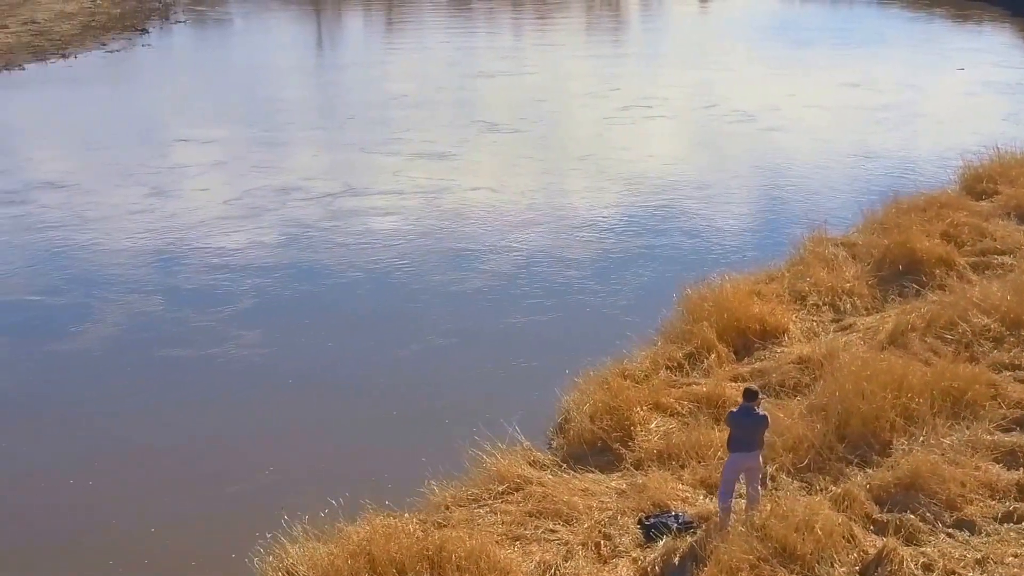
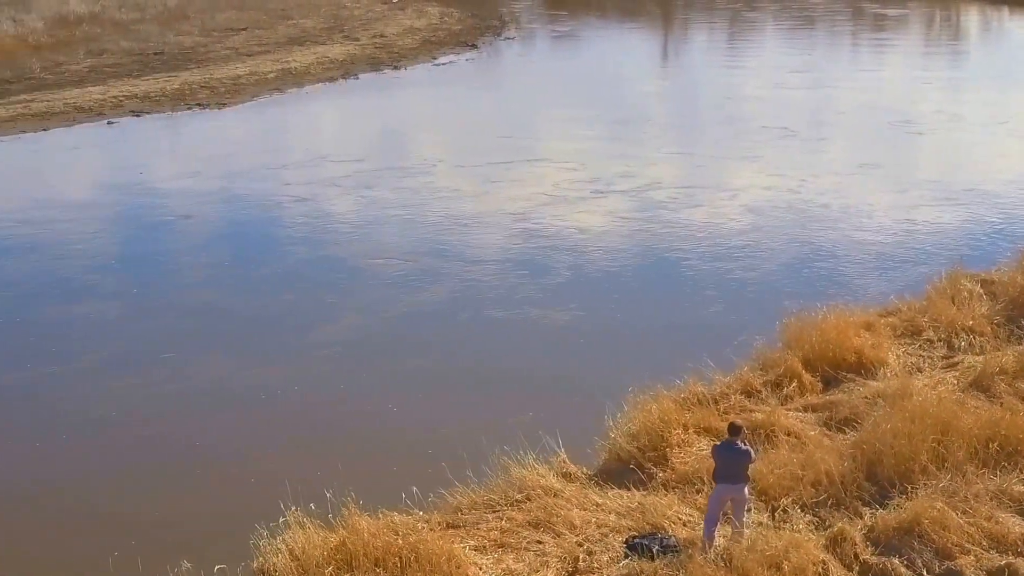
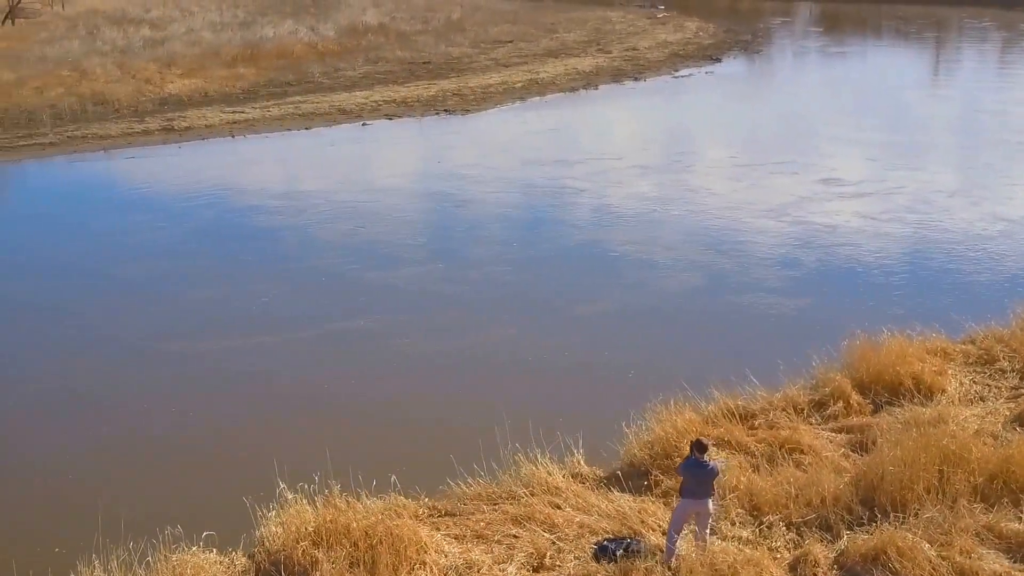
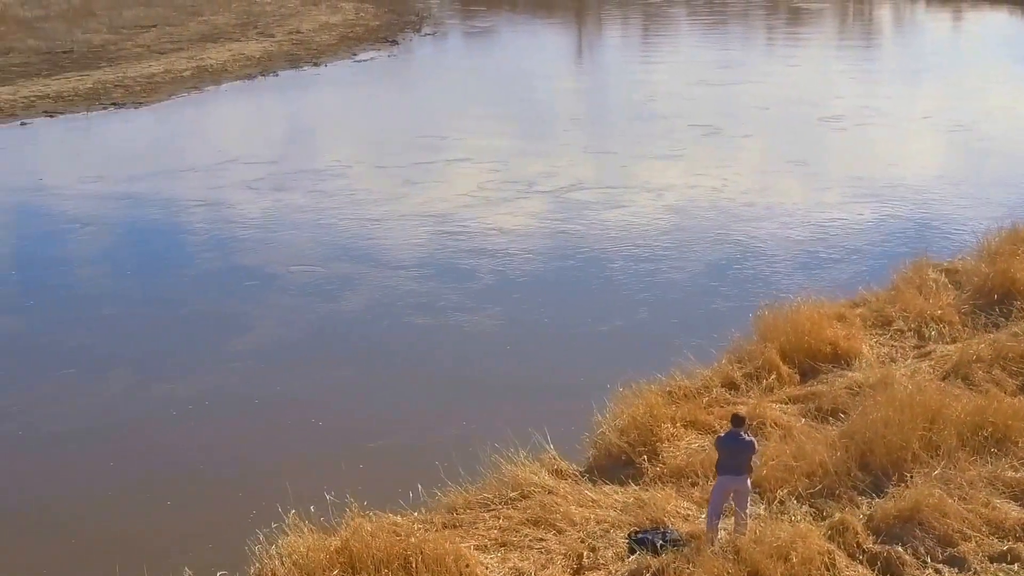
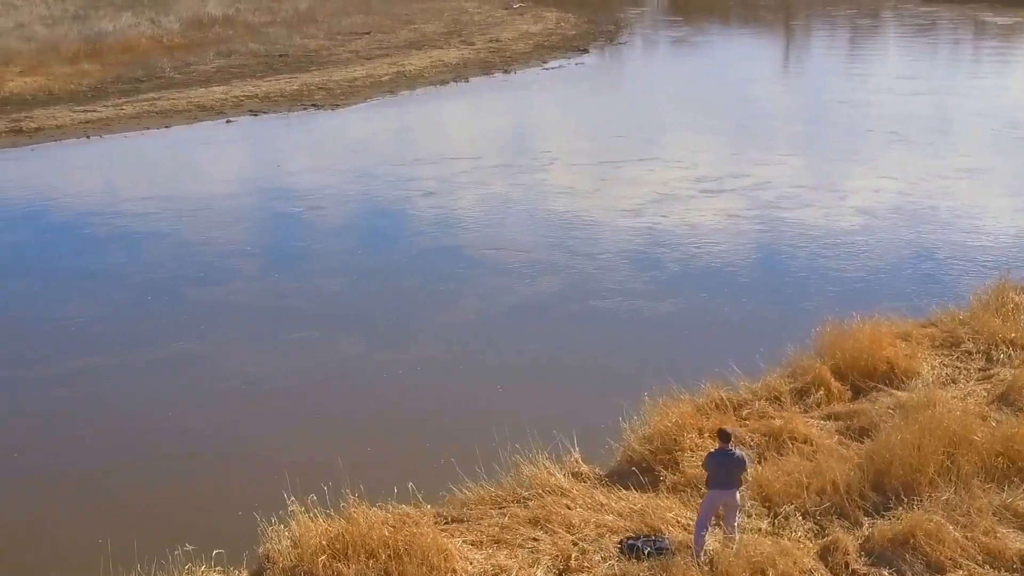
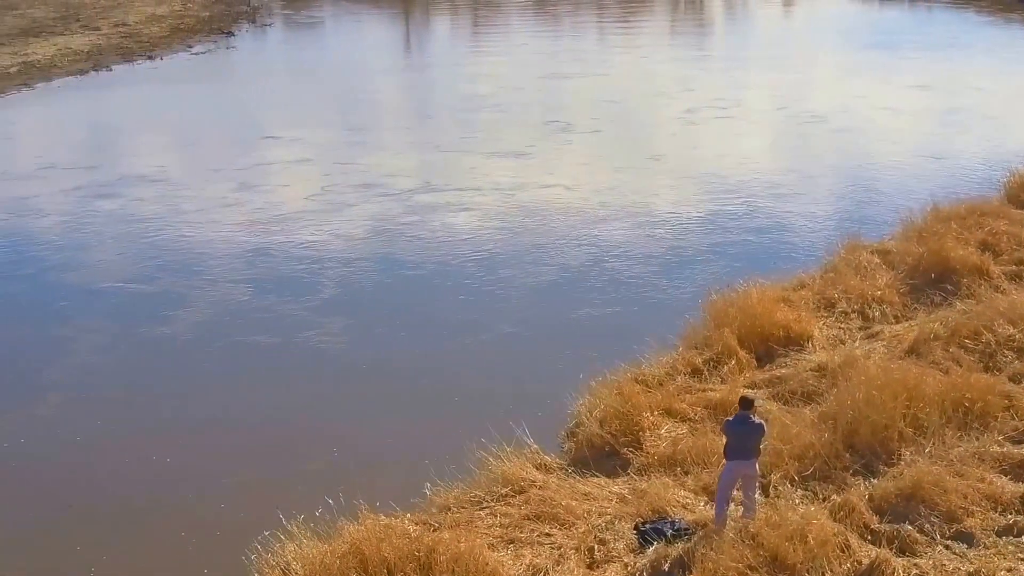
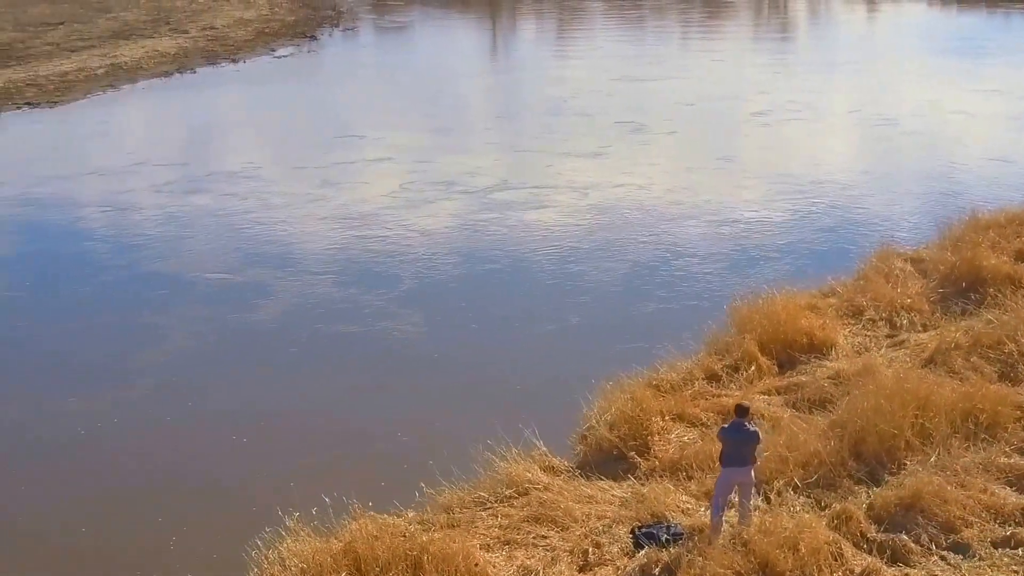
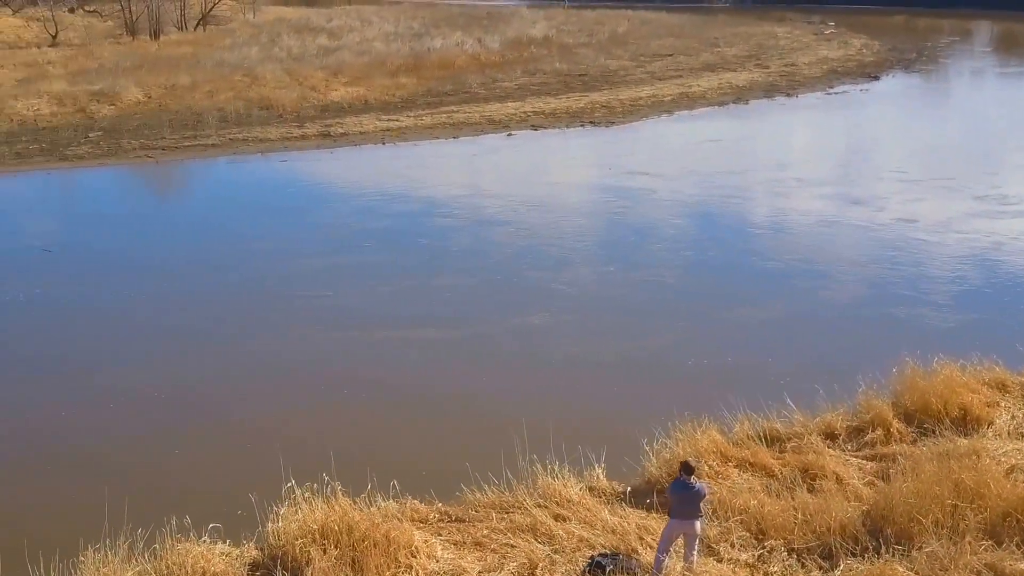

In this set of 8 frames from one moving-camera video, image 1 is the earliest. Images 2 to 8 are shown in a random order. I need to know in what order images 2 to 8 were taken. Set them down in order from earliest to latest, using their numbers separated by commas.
6, 7, 4, 2, 5, 3, 8
